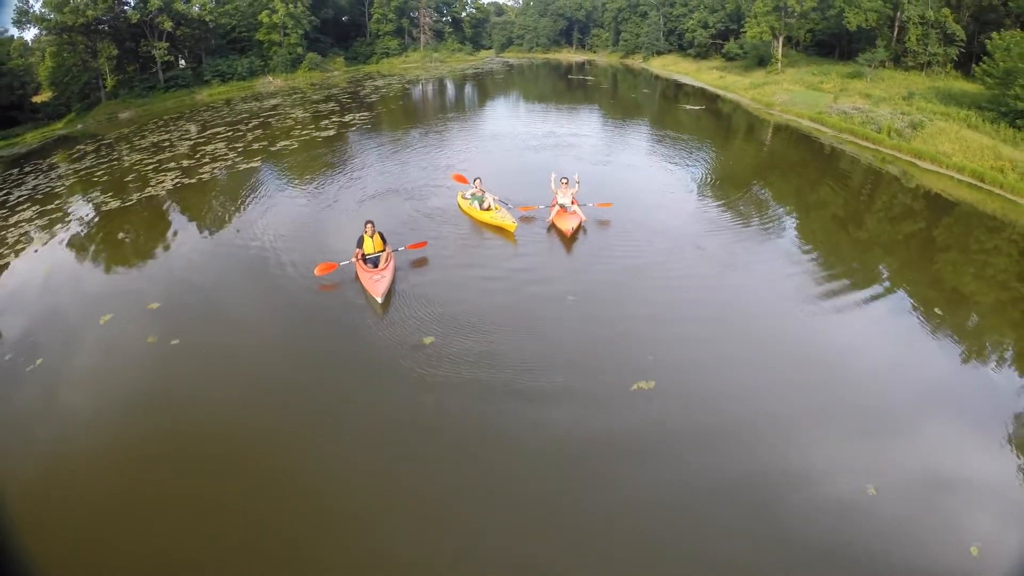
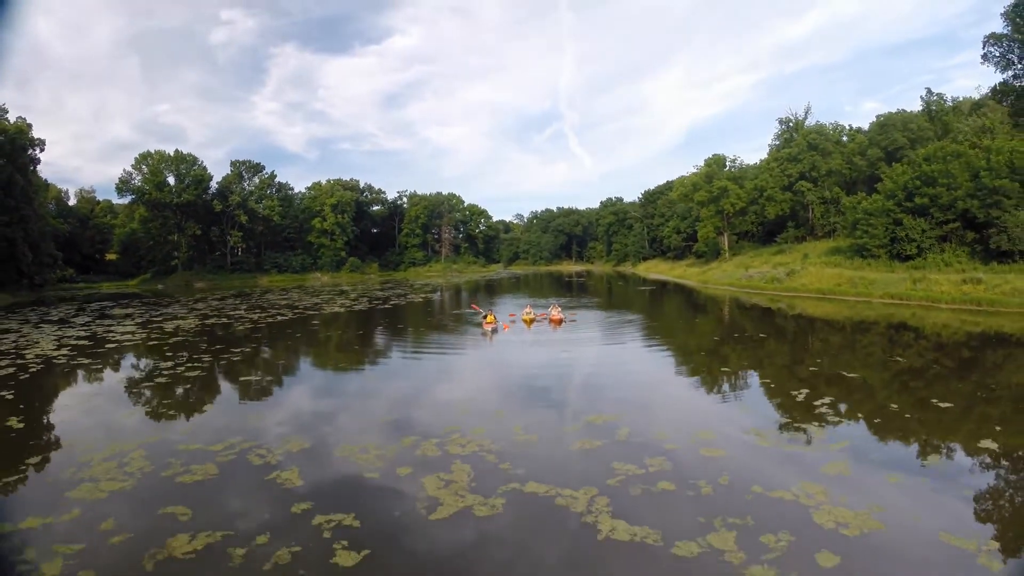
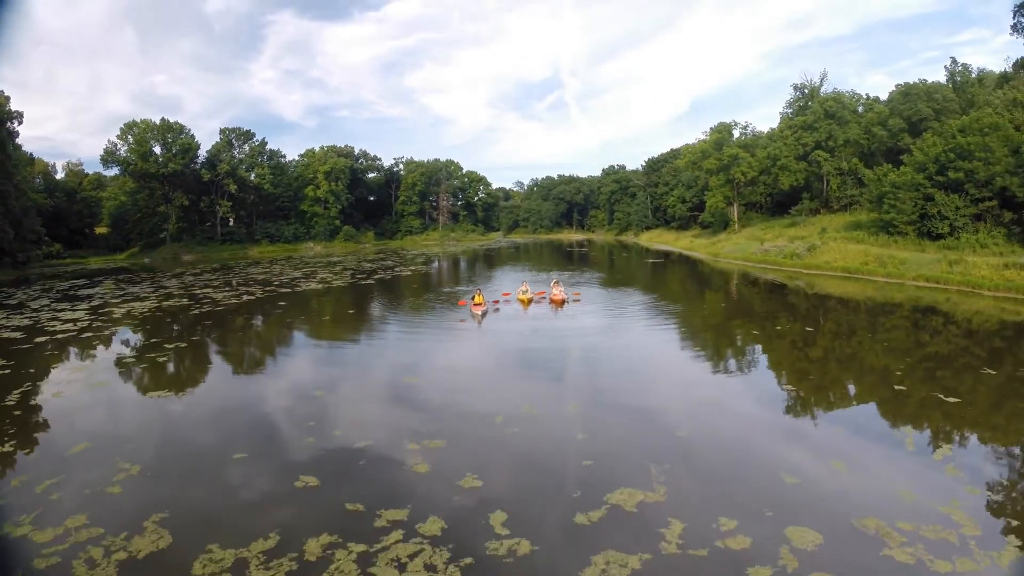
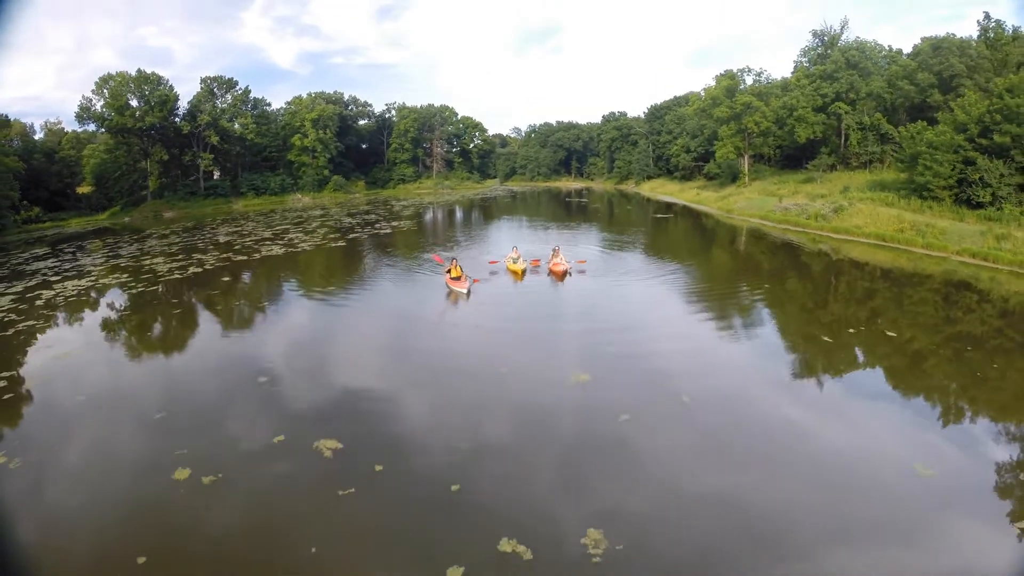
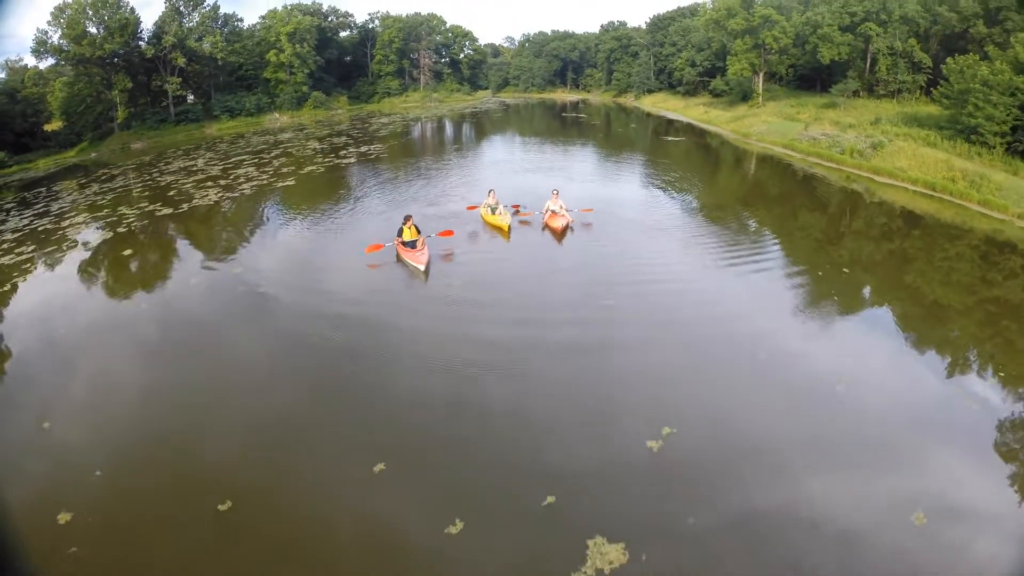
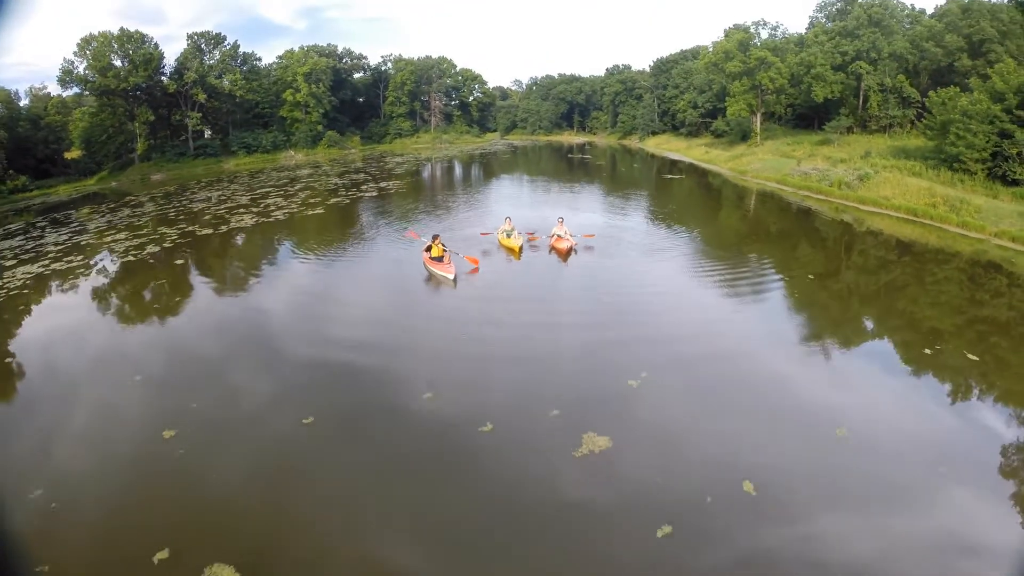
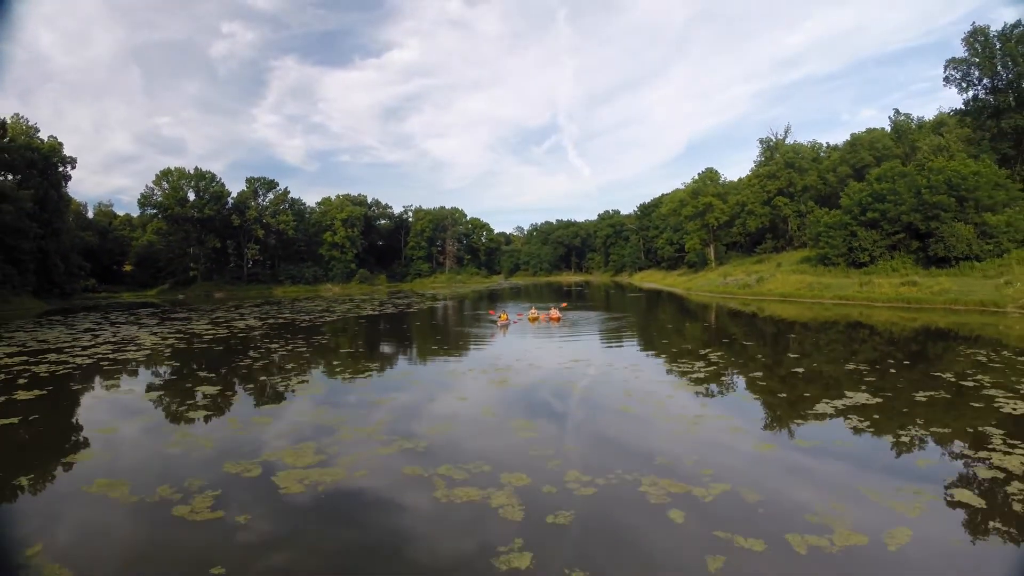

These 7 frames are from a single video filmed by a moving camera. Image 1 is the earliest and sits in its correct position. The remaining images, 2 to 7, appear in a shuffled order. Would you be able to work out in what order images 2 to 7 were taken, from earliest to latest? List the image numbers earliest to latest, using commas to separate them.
5, 6, 4, 3, 2, 7
